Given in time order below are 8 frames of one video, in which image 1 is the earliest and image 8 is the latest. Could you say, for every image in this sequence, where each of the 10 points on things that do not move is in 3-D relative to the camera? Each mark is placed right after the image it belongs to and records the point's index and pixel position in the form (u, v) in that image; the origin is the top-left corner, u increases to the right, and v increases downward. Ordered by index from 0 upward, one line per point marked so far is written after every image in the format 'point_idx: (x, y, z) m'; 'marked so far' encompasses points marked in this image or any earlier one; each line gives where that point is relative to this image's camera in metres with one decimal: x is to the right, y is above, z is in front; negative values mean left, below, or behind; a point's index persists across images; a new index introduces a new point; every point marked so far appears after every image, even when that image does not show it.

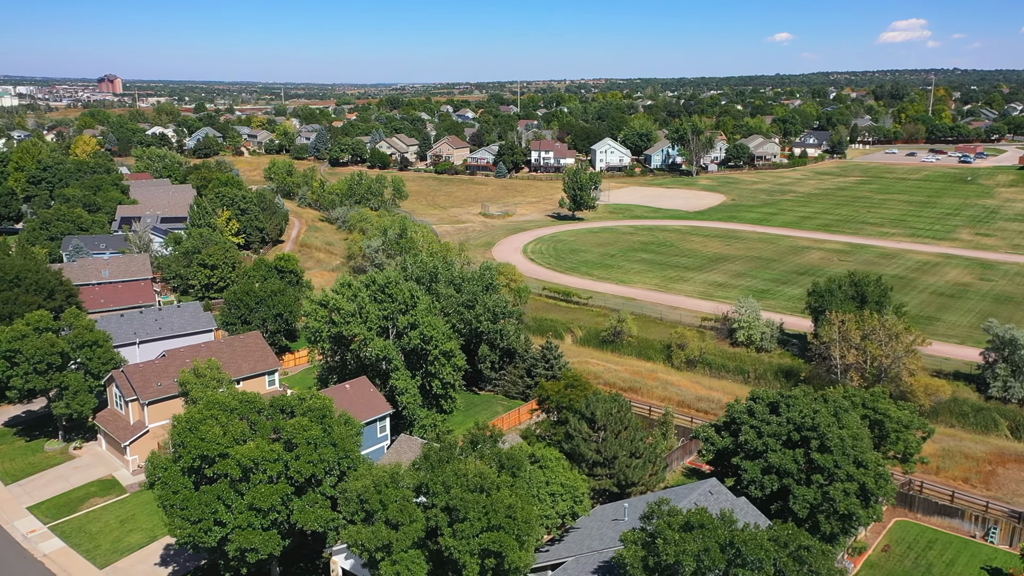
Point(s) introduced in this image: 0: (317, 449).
0: (-4.0, -3.2, +16.3) m
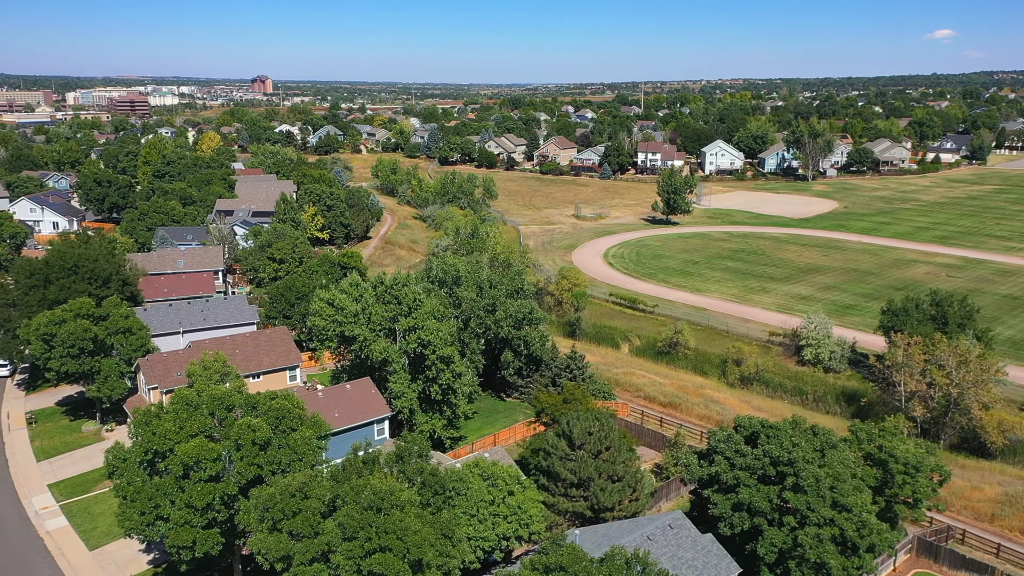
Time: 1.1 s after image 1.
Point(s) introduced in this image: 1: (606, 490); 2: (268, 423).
0: (-5.0, -3.3, +16.2) m
1: (+2.1, -4.5, +18.0) m
2: (-5.1, -2.9, +17.0) m
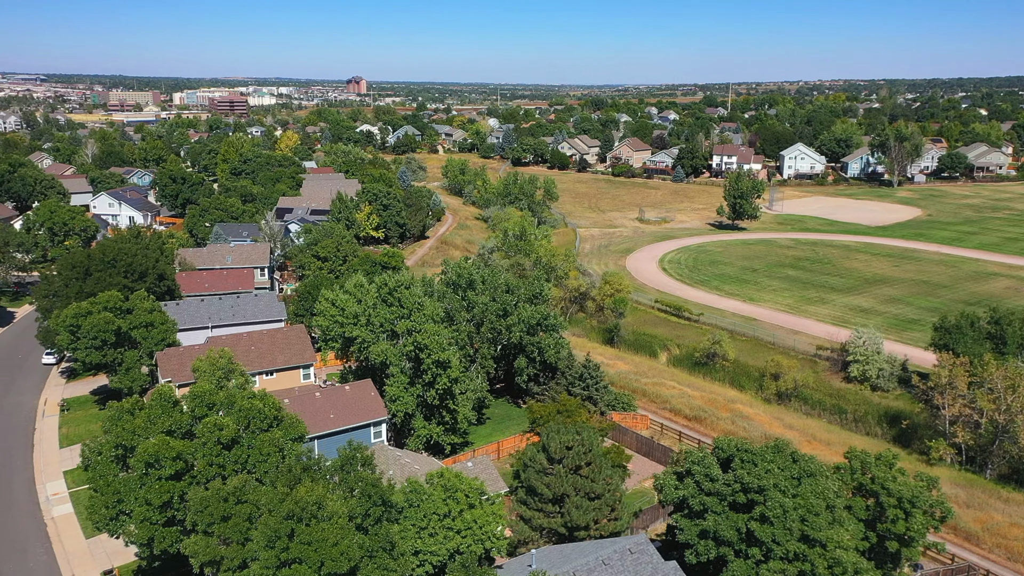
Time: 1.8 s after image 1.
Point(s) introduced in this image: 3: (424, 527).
0: (-5.7, -3.3, +16.2) m
1: (+1.5, -4.6, +17.2) m
2: (-5.8, -2.9, +17.0) m
3: (-1.7, -4.4, +15.0) m
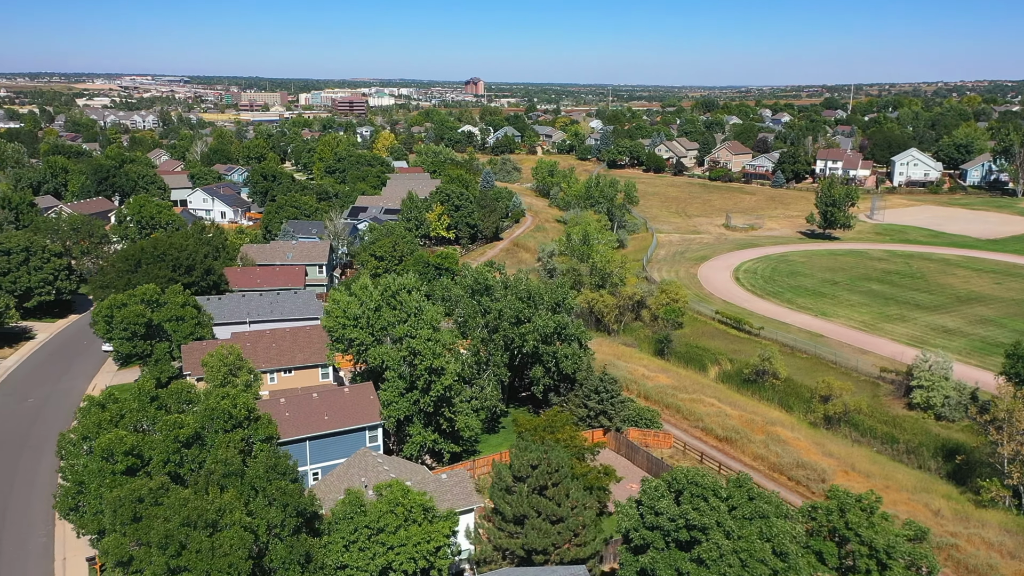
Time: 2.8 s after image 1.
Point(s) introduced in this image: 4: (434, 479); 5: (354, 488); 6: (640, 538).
0: (-6.6, -3.3, +16.4) m
1: (+0.6, -4.9, +16.4) m
2: (-6.6, -2.9, +17.1) m
3: (-2.8, -4.5, +14.6) m
4: (-1.9, -4.5, +19.0) m
5: (-3.6, -4.5, +18.1) m
6: (+2.2, -4.3, +13.9) m
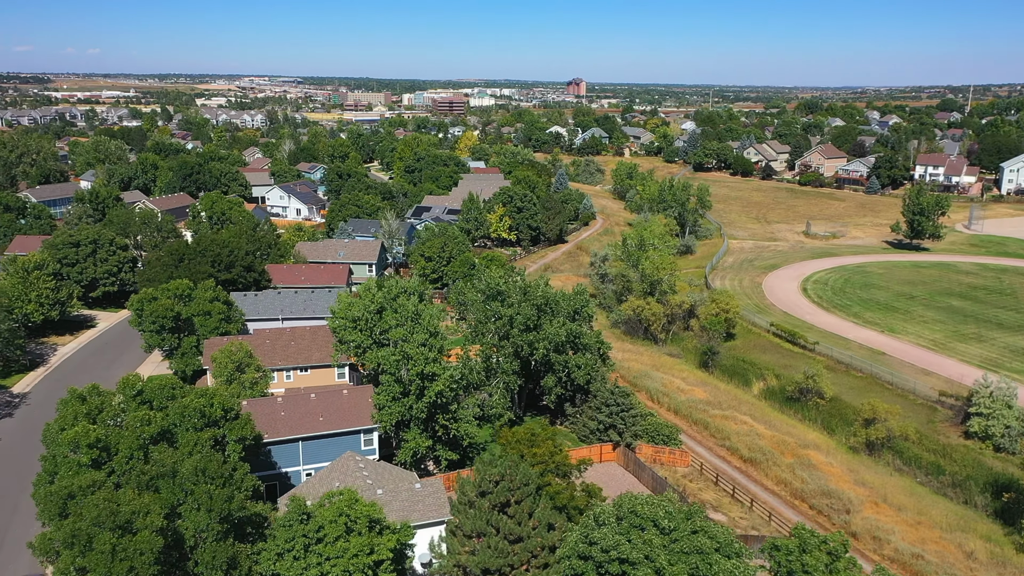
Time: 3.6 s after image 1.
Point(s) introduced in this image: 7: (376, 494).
0: (-7.4, -3.2, +16.6) m
1: (-0.3, -5.1, +15.8) m
2: (-7.3, -2.8, +17.3) m
3: (-3.9, -4.6, +14.4) m
4: (-2.5, -4.6, +18.7) m
5: (-4.2, -4.5, +18.0) m
6: (+1.0, -4.5, +13.1) m
7: (-3.1, -4.7, +18.2) m
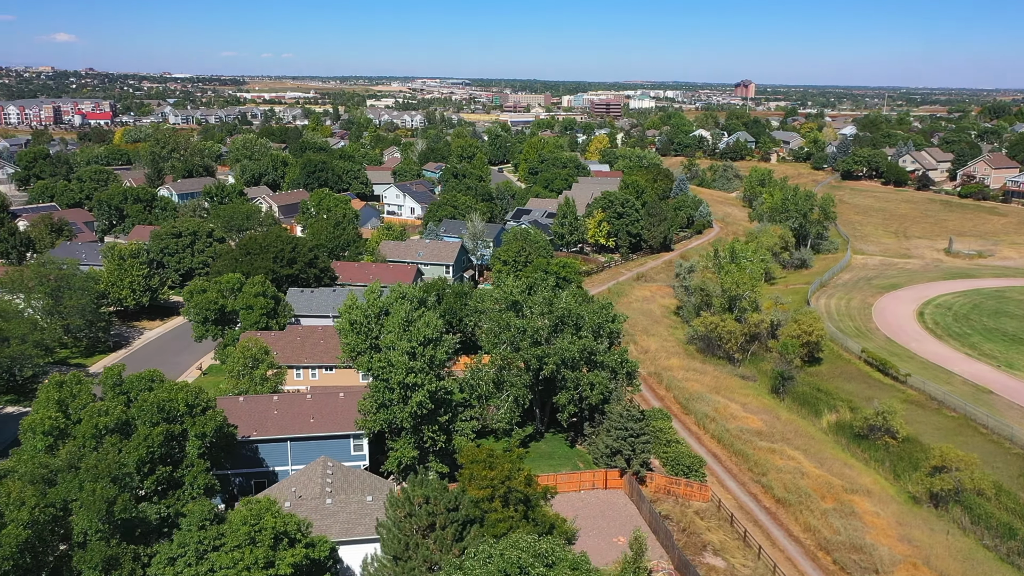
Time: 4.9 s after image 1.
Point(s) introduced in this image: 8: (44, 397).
0: (-8.7, -3.1, +17.1) m
1: (-1.9, -5.3, +15.0) m
2: (-8.4, -2.7, +17.8) m
3: (-5.7, -4.7, +14.3) m
4: (-3.5, -4.8, +18.3) m
5: (-5.3, -4.6, +17.9) m
6: (-1.1, -4.8, +12.1) m
7: (-4.2, -4.8, +17.9) m
8: (-10.4, -2.4, +18.1) m
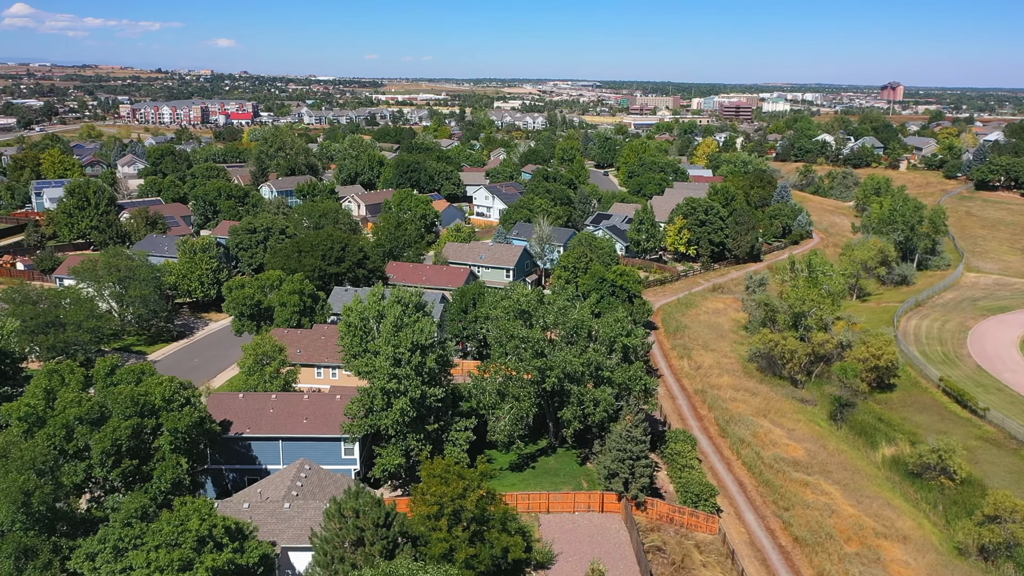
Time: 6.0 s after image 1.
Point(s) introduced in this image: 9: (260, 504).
0: (-9.6, -3.0, +17.7) m
1: (-3.3, -5.4, +14.6) m
2: (-9.1, -2.6, +18.3) m
3: (-7.1, -4.6, +14.5) m
4: (-4.3, -4.8, +18.1) m
5: (-6.2, -4.6, +17.9) m
6: (-2.9, -5.0, +11.6) m
7: (-5.1, -4.8, +17.8) m
8: (-11.1, -2.3, +18.9) m
9: (-5.6, -4.8, +17.9) m
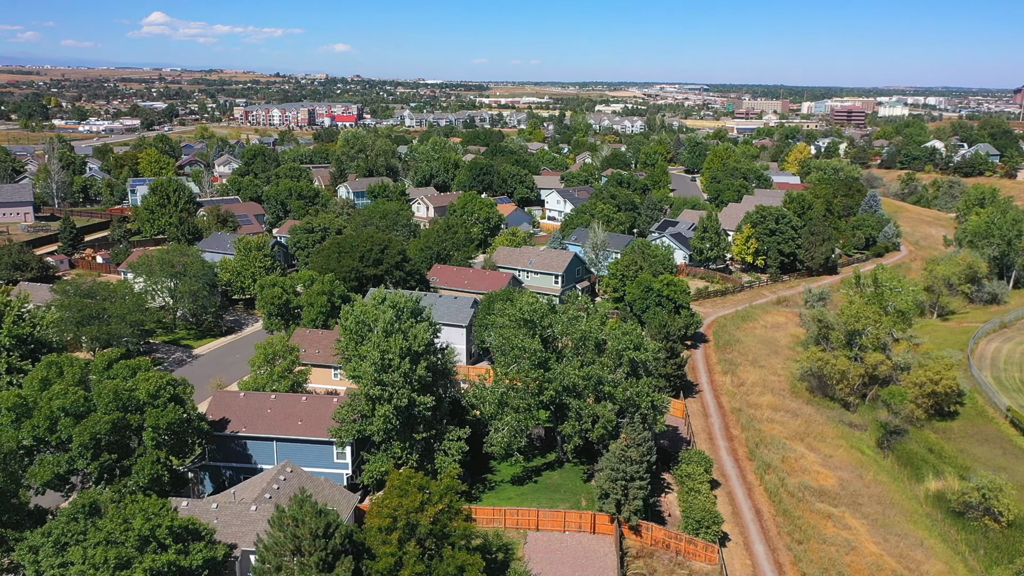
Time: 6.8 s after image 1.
0: (-10.2, -2.9, +18.2) m
1: (-4.5, -5.5, +14.4) m
2: (-9.7, -2.6, +18.8) m
3: (-8.2, -4.6, +14.7) m
4: (-5.0, -4.9, +18.0) m
5: (-6.9, -4.6, +18.1) m
6: (-4.3, -5.0, +11.4) m
7: (-5.8, -4.9, +17.8) m
8: (-11.6, -2.1, +19.6) m
9: (-6.3, -4.8, +18.0) m
